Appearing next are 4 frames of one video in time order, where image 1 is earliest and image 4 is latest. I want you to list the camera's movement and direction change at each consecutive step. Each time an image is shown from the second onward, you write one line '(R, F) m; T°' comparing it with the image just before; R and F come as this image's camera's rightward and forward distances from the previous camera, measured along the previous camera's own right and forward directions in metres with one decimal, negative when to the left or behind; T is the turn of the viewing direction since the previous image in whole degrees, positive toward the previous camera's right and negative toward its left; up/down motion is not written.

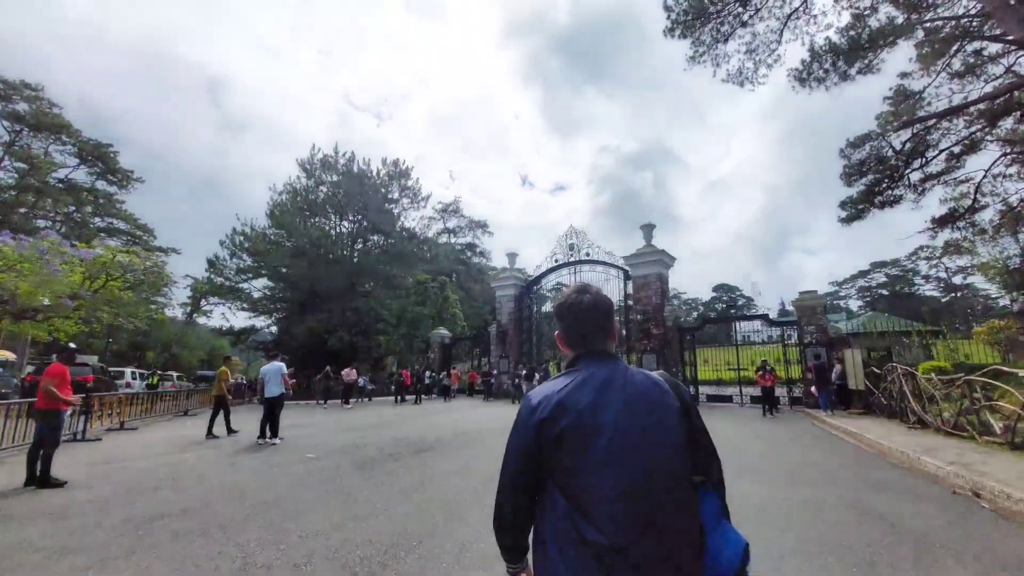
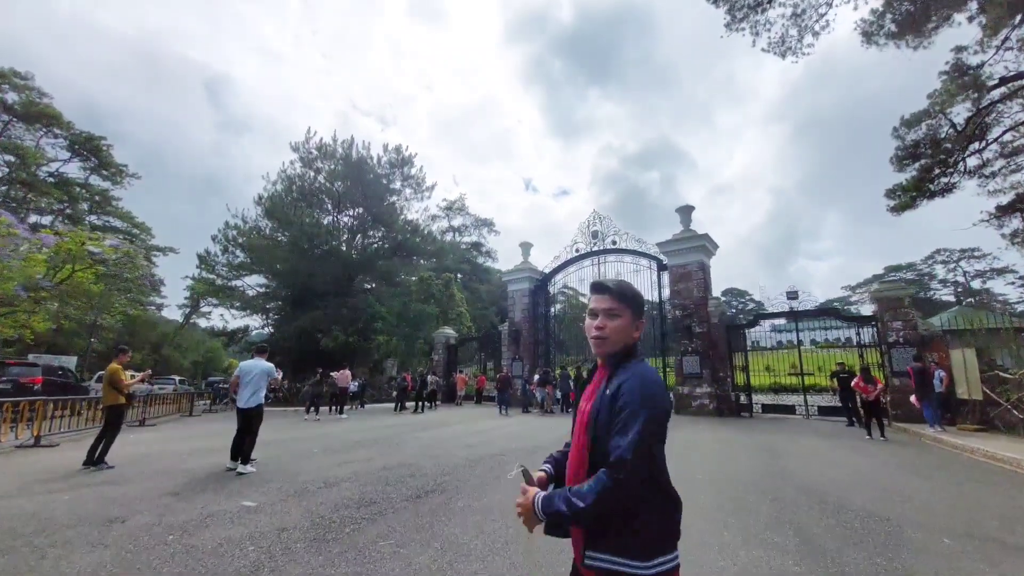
(-0.4, +2.3) m; 0°
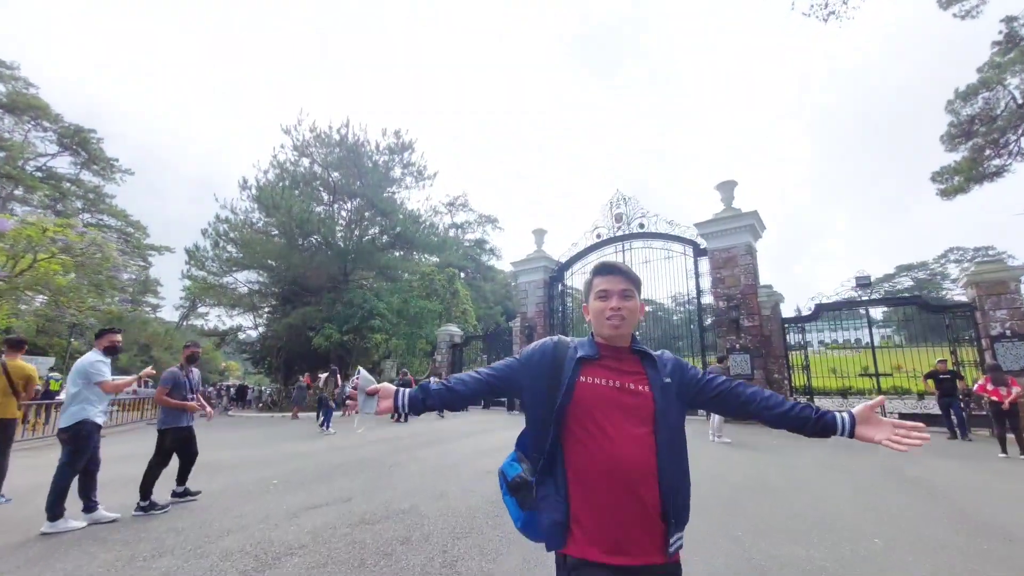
(-0.3, +2.0) m; 0°
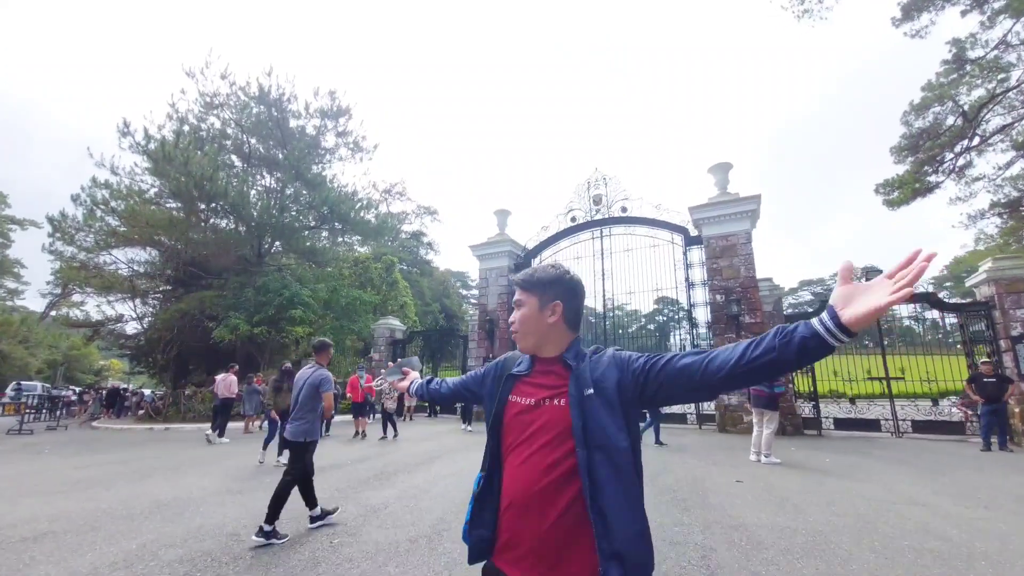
(-1.0, +2.1) m; +9°
